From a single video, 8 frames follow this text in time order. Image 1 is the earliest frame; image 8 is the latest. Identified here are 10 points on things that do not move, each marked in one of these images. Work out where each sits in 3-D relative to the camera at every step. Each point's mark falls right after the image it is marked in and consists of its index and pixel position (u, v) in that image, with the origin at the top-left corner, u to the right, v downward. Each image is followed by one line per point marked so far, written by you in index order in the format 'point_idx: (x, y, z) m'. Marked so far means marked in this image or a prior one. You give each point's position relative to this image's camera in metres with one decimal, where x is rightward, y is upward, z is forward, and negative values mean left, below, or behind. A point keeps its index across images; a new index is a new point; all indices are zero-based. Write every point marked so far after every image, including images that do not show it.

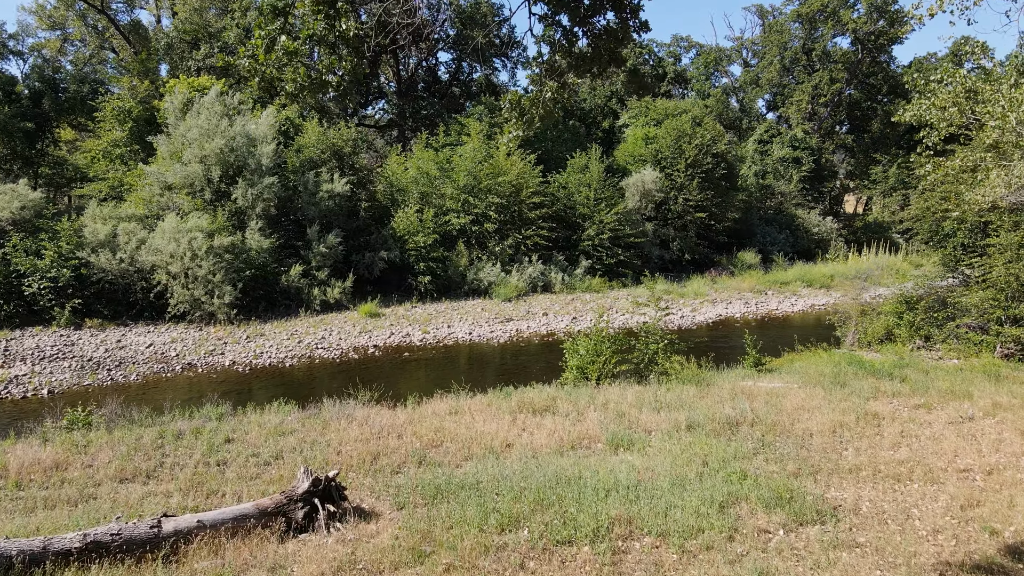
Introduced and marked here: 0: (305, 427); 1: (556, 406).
0: (-2.1, -1.4, +7.4) m
1: (+0.5, -1.3, +8.3) m
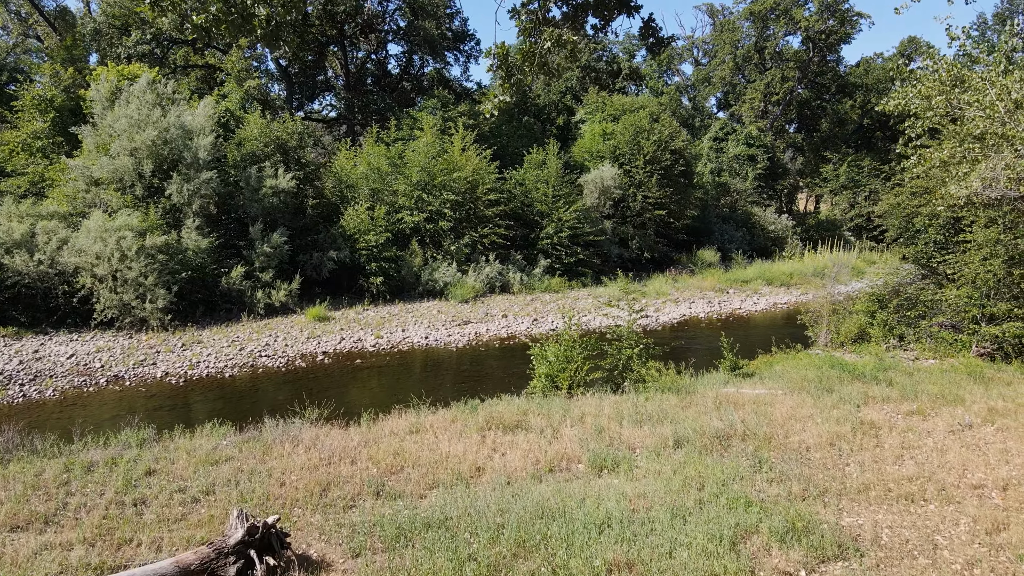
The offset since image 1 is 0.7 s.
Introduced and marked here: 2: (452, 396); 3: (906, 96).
0: (-2.3, -1.4, +6.4) m
1: (+0.2, -1.4, +7.5) m
2: (-0.8, -1.5, +10.1) m
3: (+6.0, +2.9, +10.9) m
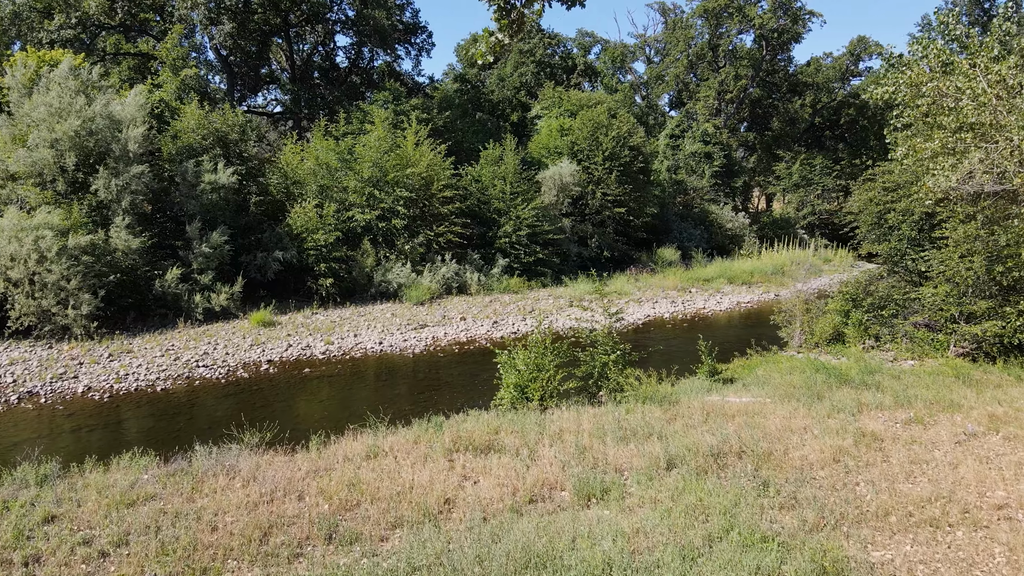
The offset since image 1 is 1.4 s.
0: (-2.5, -1.5, +5.4) m
1: (-0.1, -1.4, +6.7) m
2: (-1.2, -1.6, +9.2) m
3: (+5.4, +2.9, +10.5) m
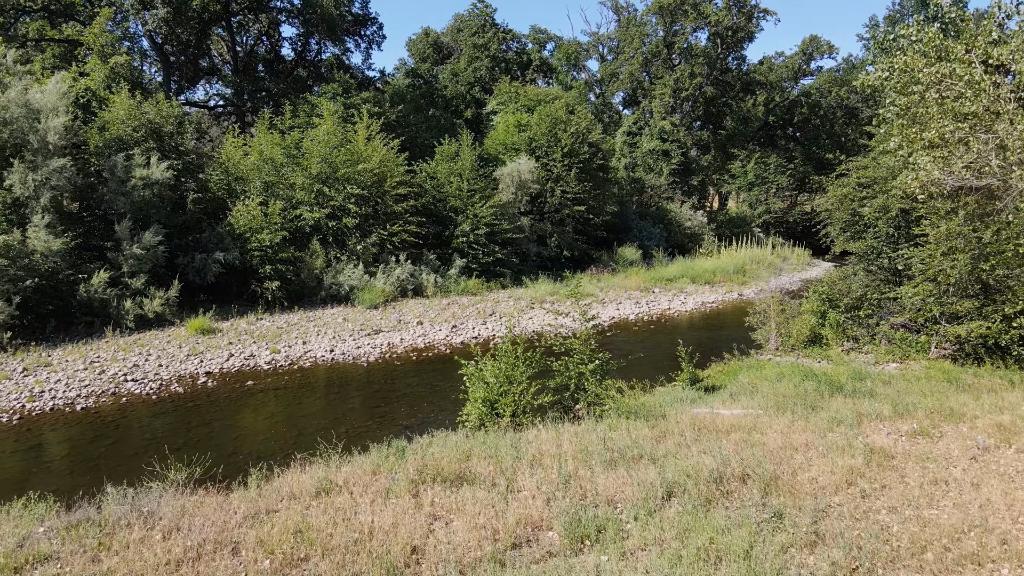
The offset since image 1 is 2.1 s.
0: (-2.6, -1.5, +4.4) m
1: (-0.3, -1.4, +5.8) m
2: (-1.6, -1.6, +8.2) m
3: (+4.9, +2.9, +9.9) m
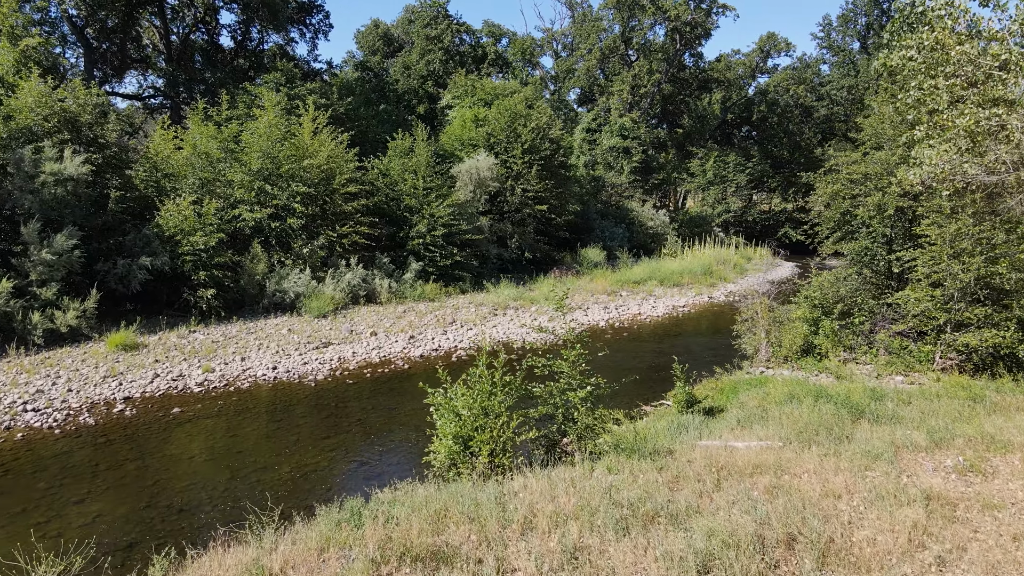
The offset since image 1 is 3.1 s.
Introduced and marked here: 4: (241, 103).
0: (-2.6, -1.7, +3.0) m
1: (-0.4, -1.5, +4.5) m
2: (-1.8, -1.8, +6.9) m
3: (+4.5, +2.8, +9.0) m
4: (-7.0, +4.7, +19.1) m
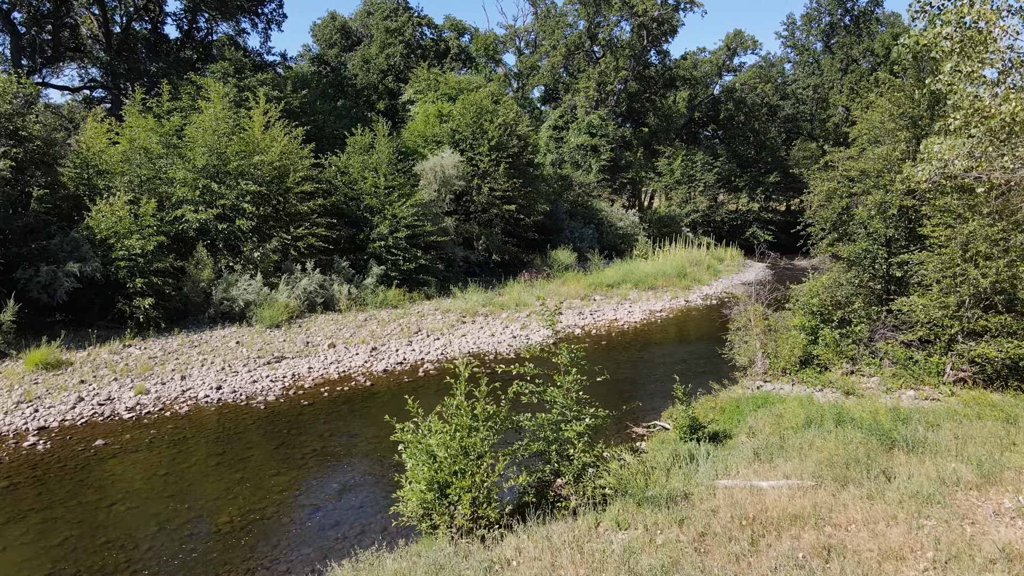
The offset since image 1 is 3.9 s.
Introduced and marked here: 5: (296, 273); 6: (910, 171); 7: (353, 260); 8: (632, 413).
0: (-2.5, -1.8, +1.8) m
1: (-0.4, -1.7, +3.5) m
2: (-1.9, -1.9, +5.7) m
3: (+4.3, +2.7, +8.2) m
4: (-7.8, +4.6, +17.6) m
5: (-4.6, +0.3, +15.7) m
6: (+5.1, +1.5, +9.4) m
7: (-3.9, +0.7, +17.9) m
8: (+1.5, -1.3, +8.7) m
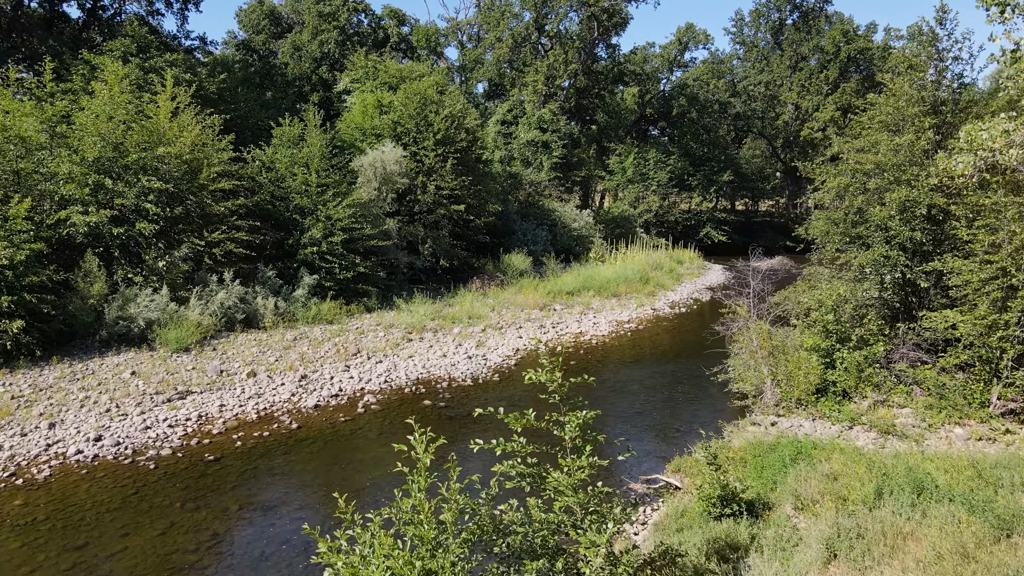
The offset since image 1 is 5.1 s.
0: (-2.3, -2.0, -0.3) m
1: (-0.3, -1.9, +1.5) m
2: (-2.0, -2.1, +3.6) m
3: (+3.9, +2.6, +6.6) m
4: (-8.8, +4.3, +15.1) m
5: (-5.5, 0.0, +13.4) m
6: (+4.6, +1.3, +7.9) m
7: (-4.9, +0.4, +15.6) m
8: (+1.2, -1.5, +6.9) m
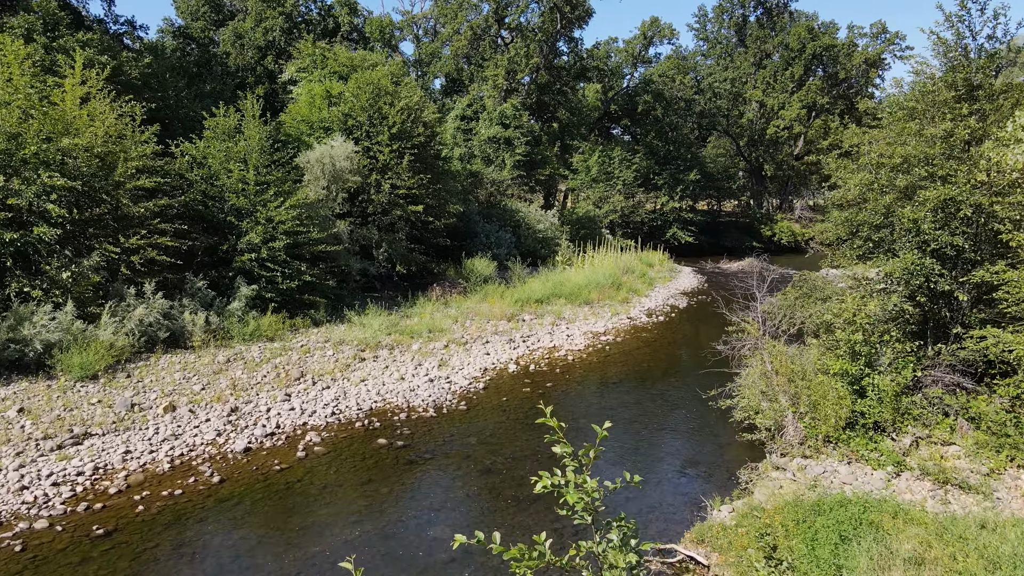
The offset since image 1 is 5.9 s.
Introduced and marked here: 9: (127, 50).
0: (-2.0, -2.2, -2.0) m
1: (-0.1, -2.0, 0.0) m
2: (-1.9, -2.3, +2.0) m
3: (+3.8, +2.4, +5.3) m
4: (-9.5, +4.0, +13.0) m
5: (-6.0, -0.2, +11.5) m
6: (+4.4, +1.2, +6.6) m
7: (-5.6, +0.2, +13.8) m
8: (+1.1, -1.6, +5.5) m
9: (-8.5, +5.3, +16.5) m
